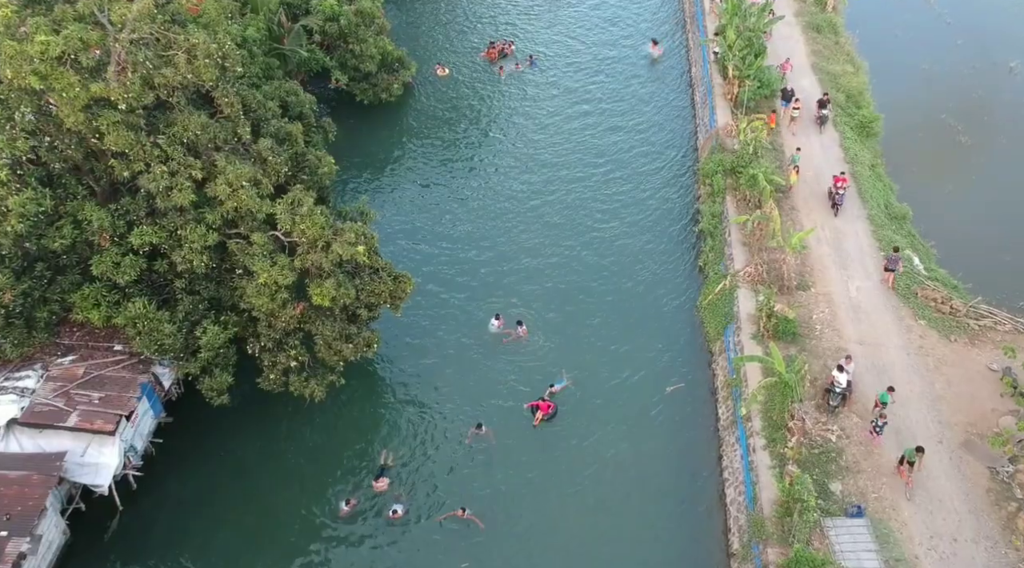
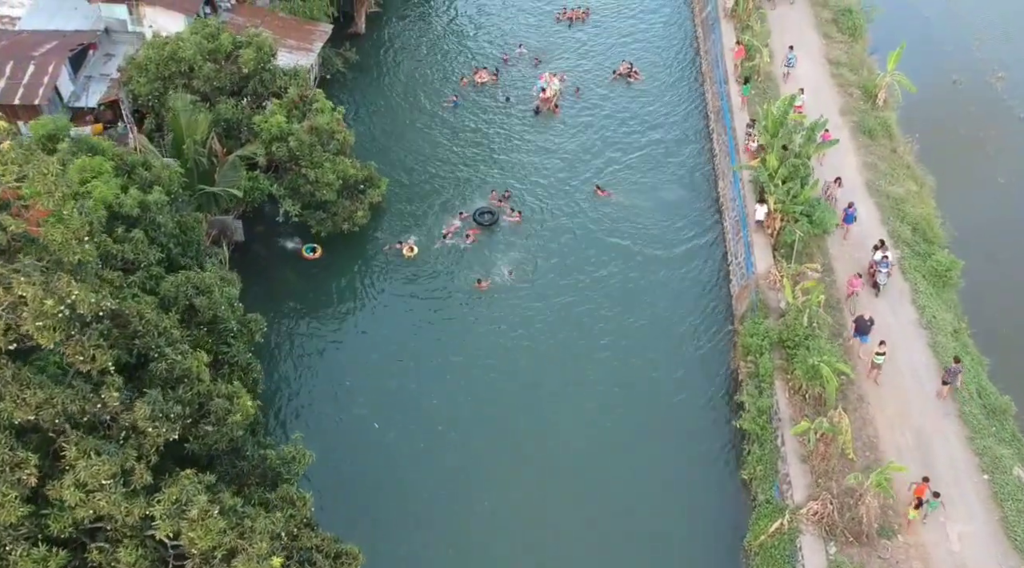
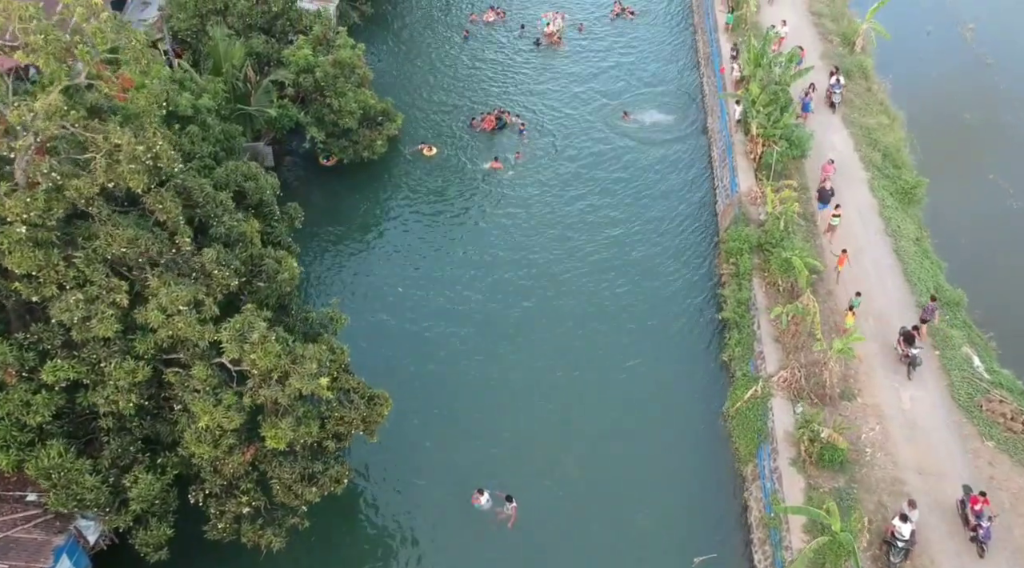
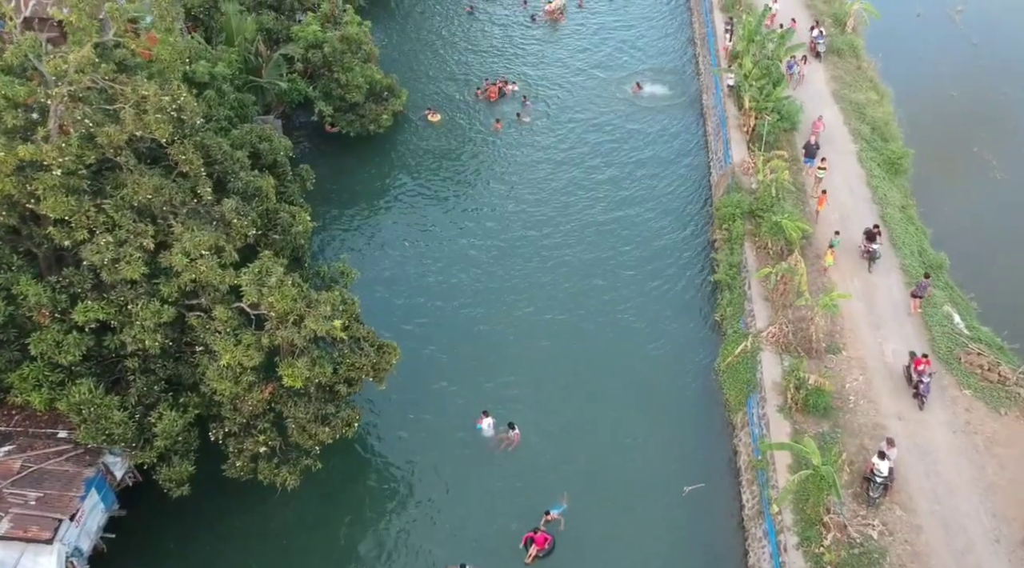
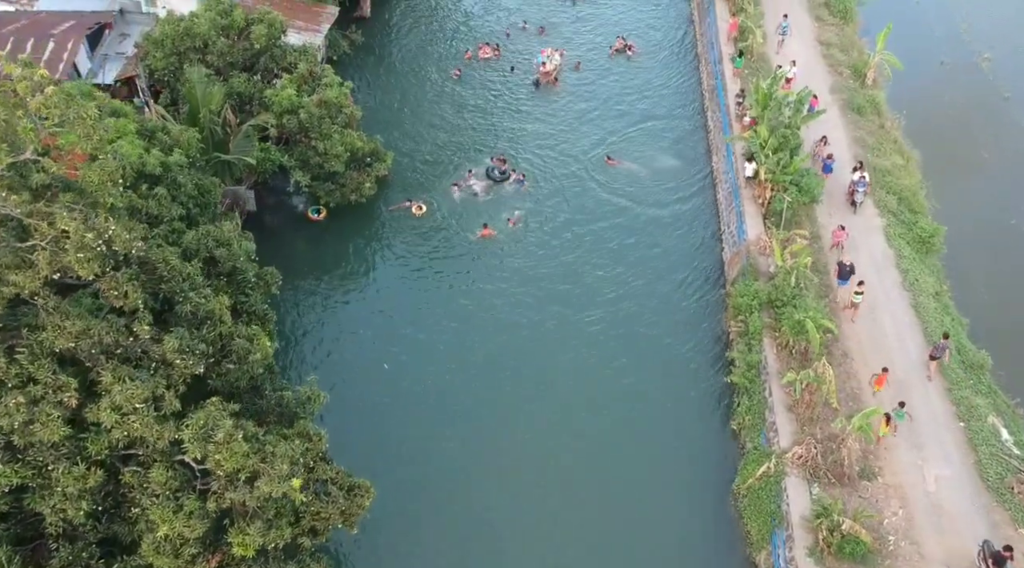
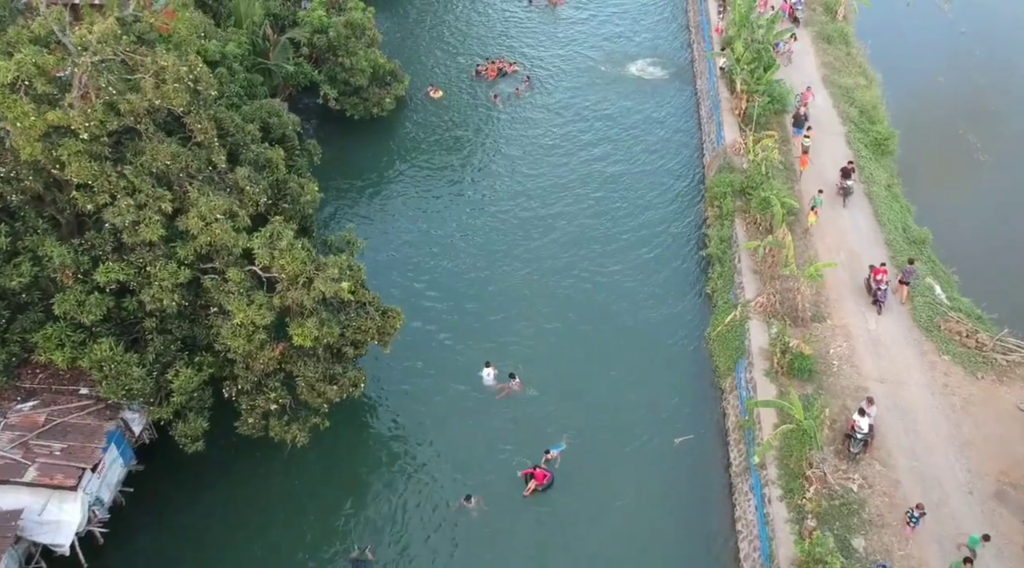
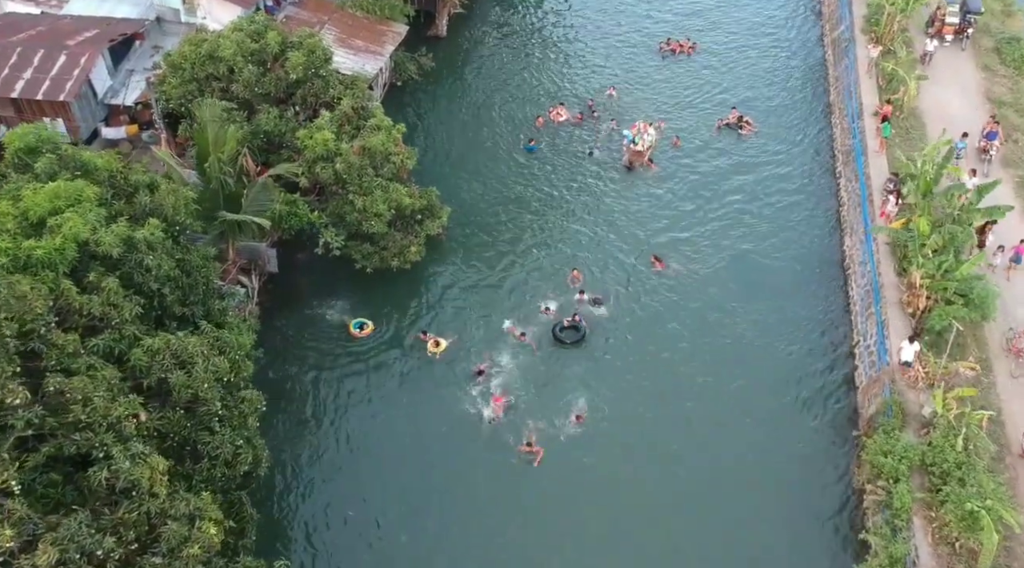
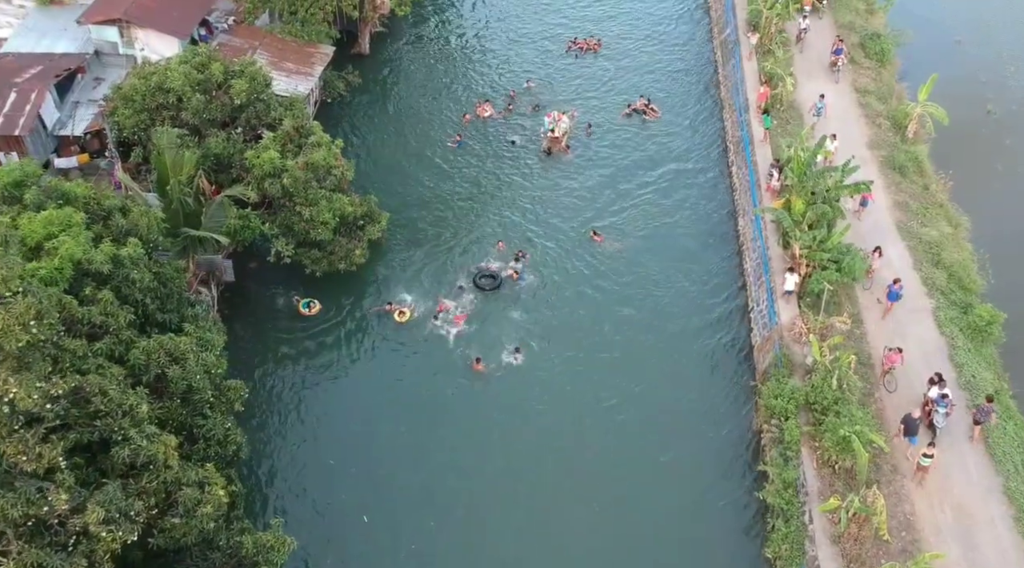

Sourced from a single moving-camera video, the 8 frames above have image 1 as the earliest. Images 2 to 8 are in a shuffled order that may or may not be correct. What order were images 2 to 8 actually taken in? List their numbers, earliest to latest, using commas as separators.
6, 4, 3, 5, 2, 8, 7
